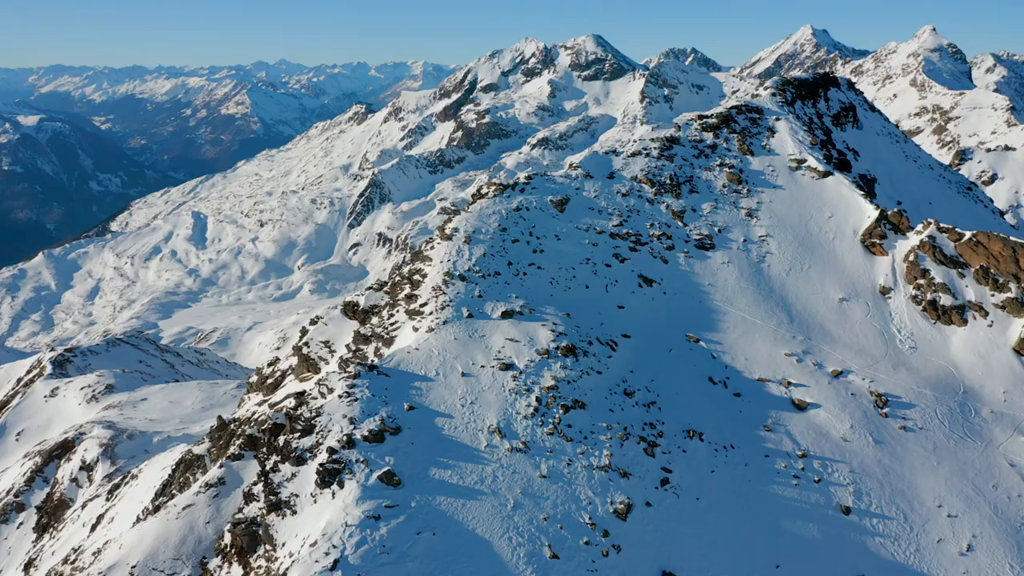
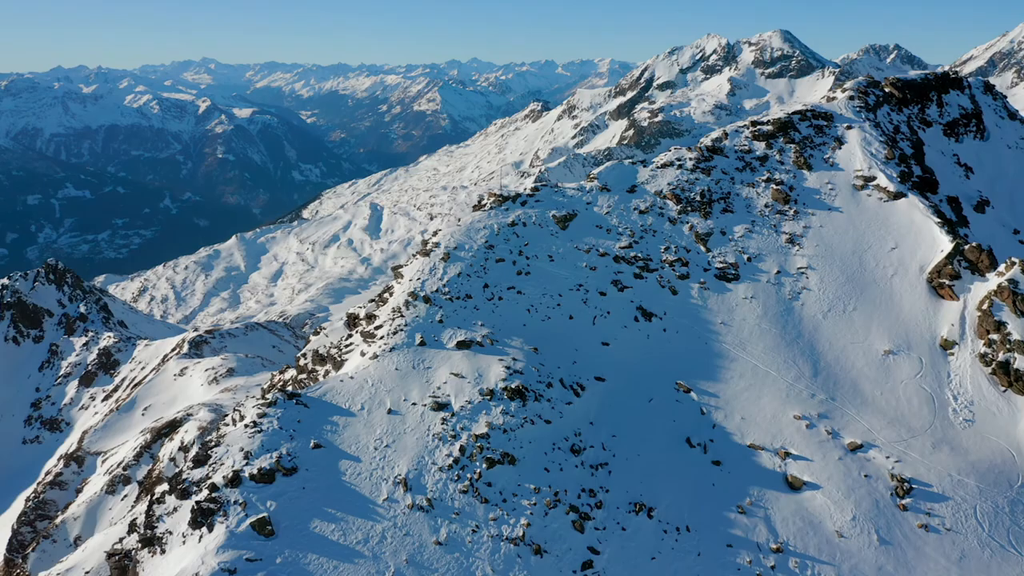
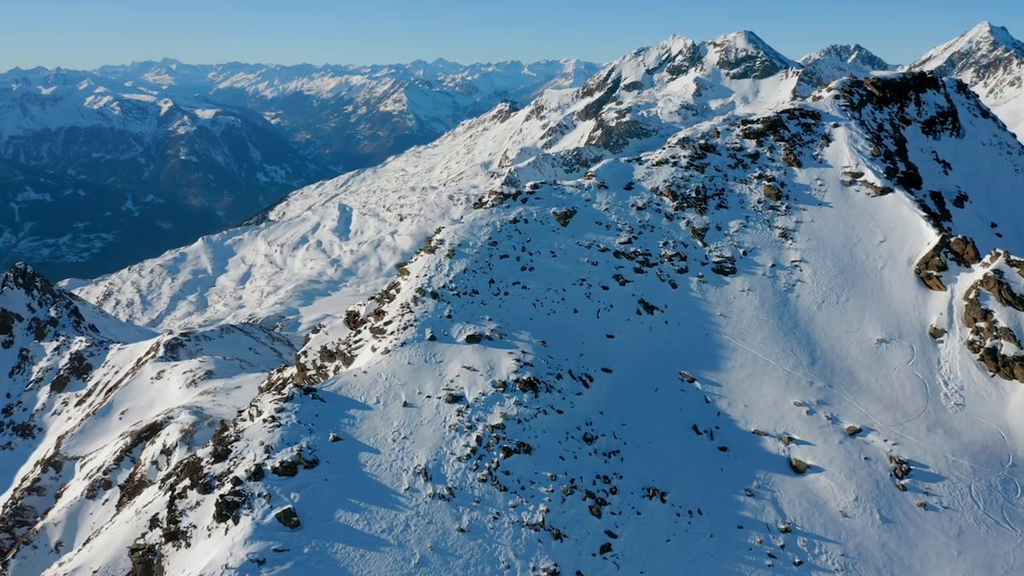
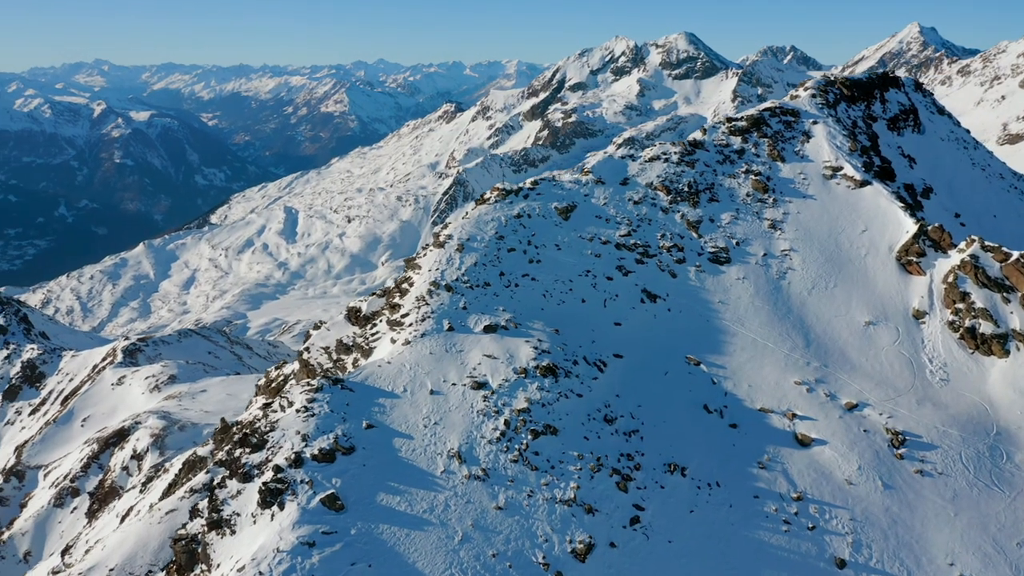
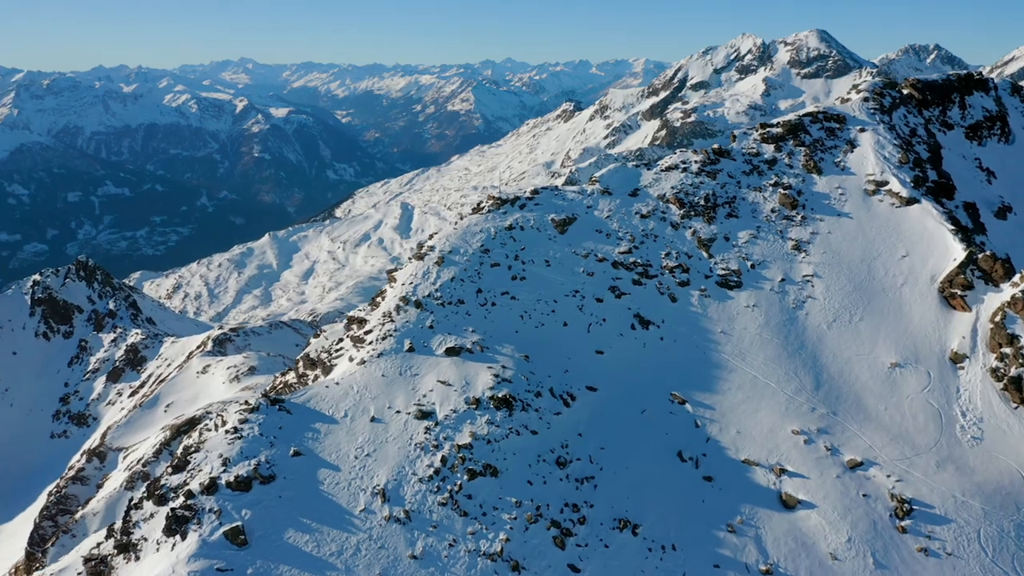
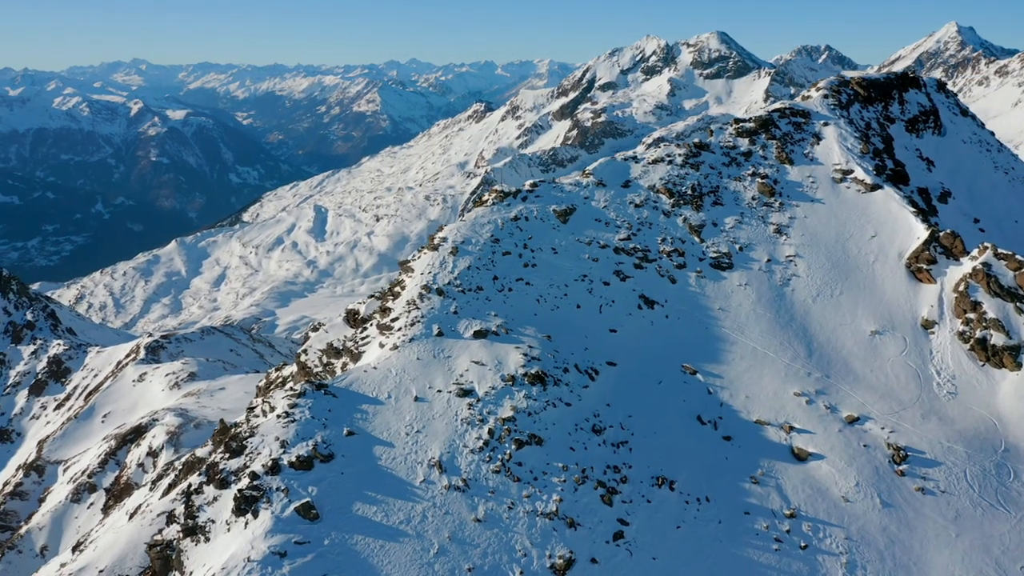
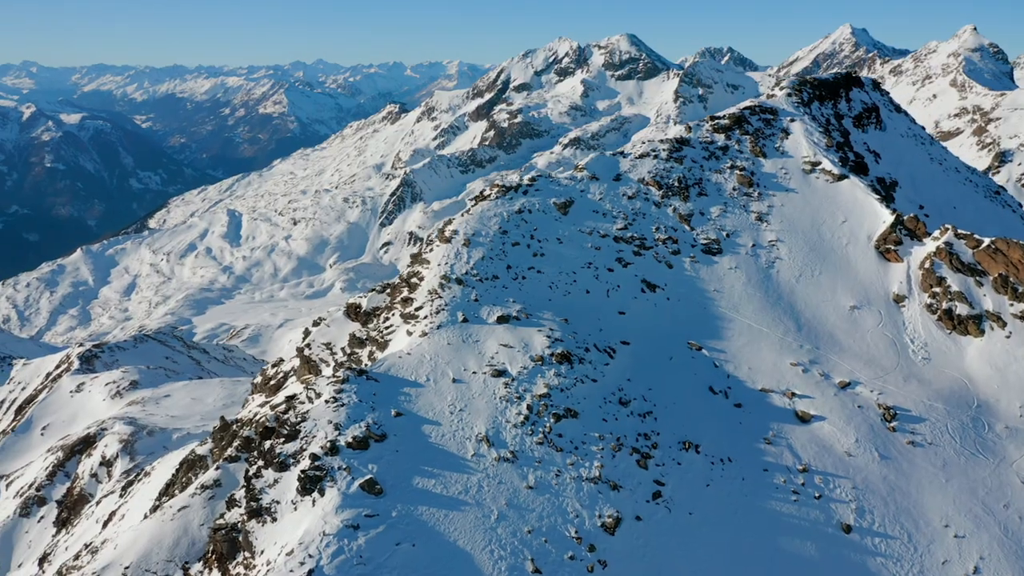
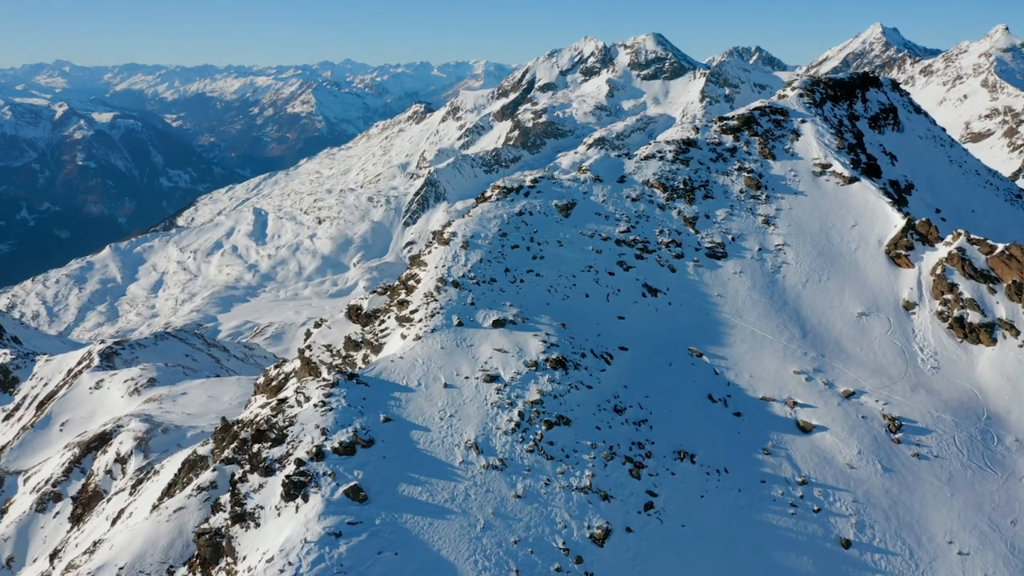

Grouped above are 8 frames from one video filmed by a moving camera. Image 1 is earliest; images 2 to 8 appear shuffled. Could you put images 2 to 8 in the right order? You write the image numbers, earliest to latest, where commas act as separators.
7, 8, 4, 6, 3, 2, 5
